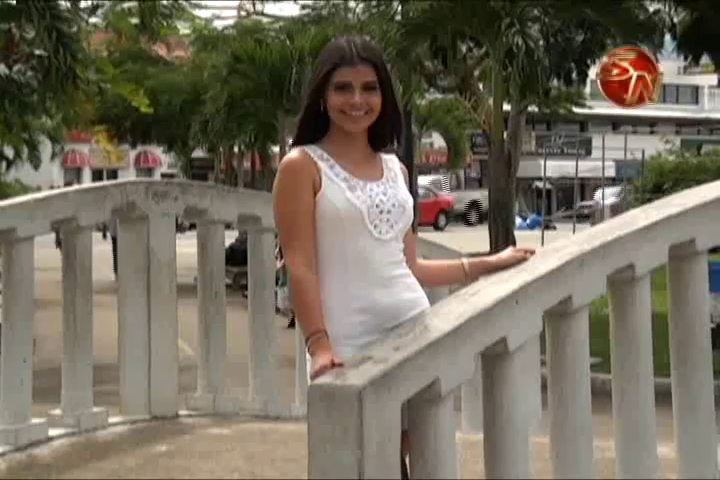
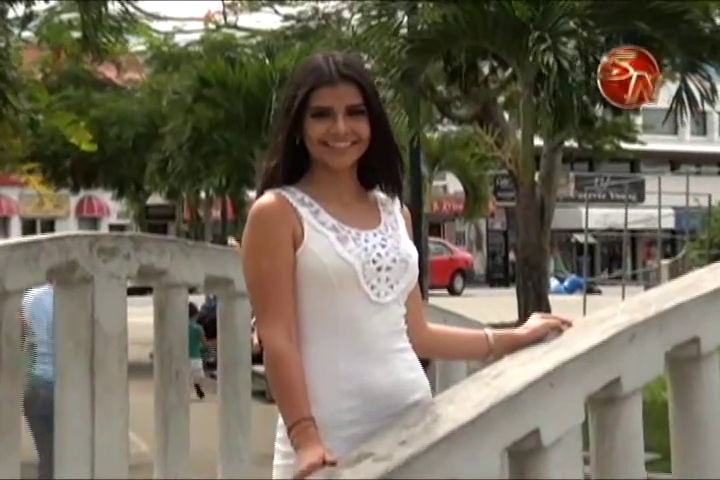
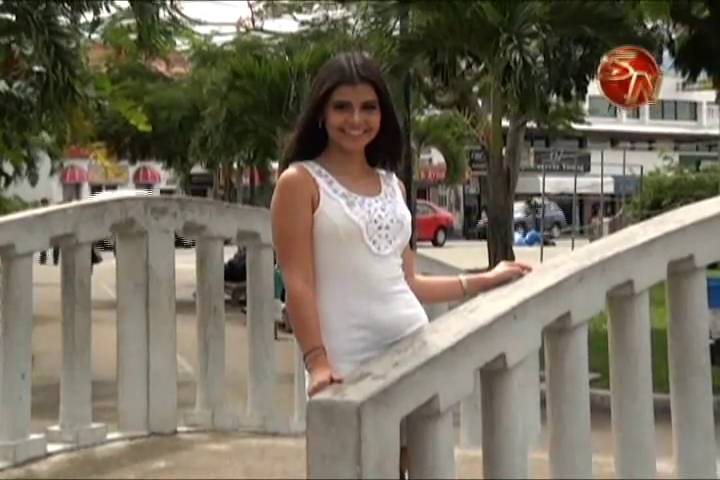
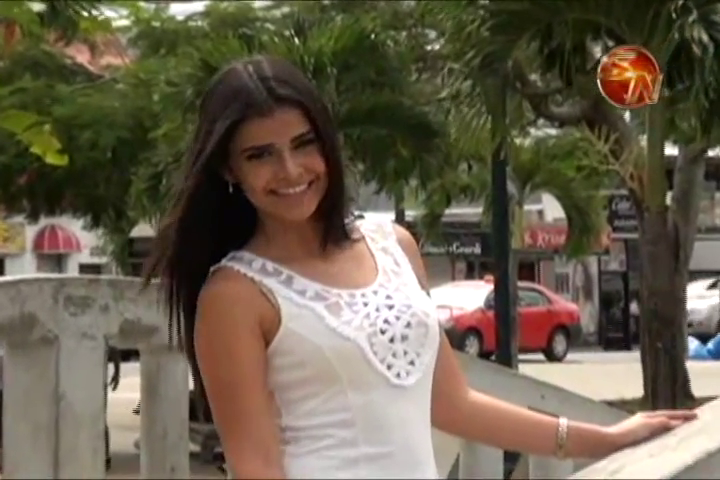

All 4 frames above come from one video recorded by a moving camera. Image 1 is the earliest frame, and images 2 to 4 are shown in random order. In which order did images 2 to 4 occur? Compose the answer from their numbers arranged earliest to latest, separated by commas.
3, 2, 4
